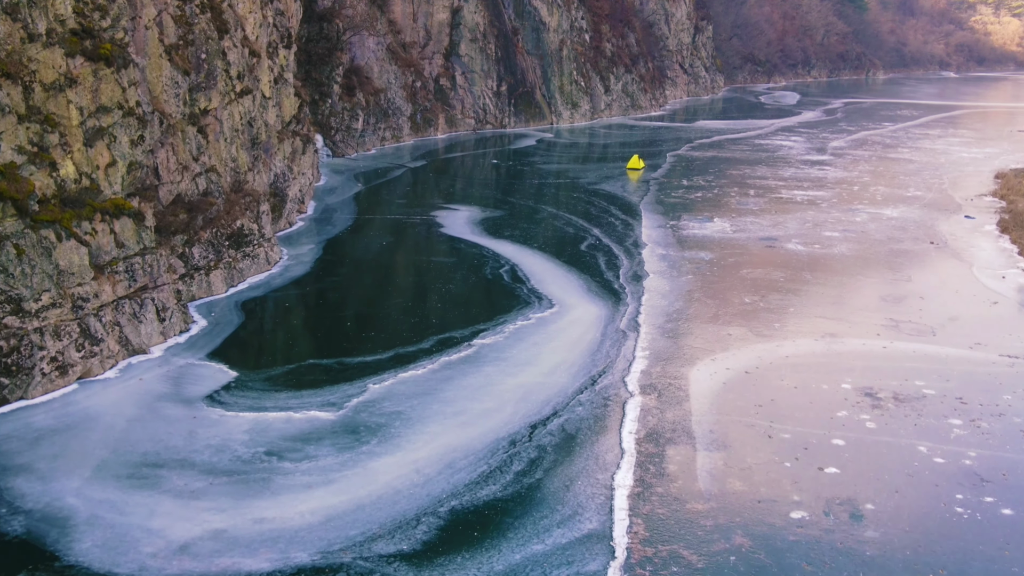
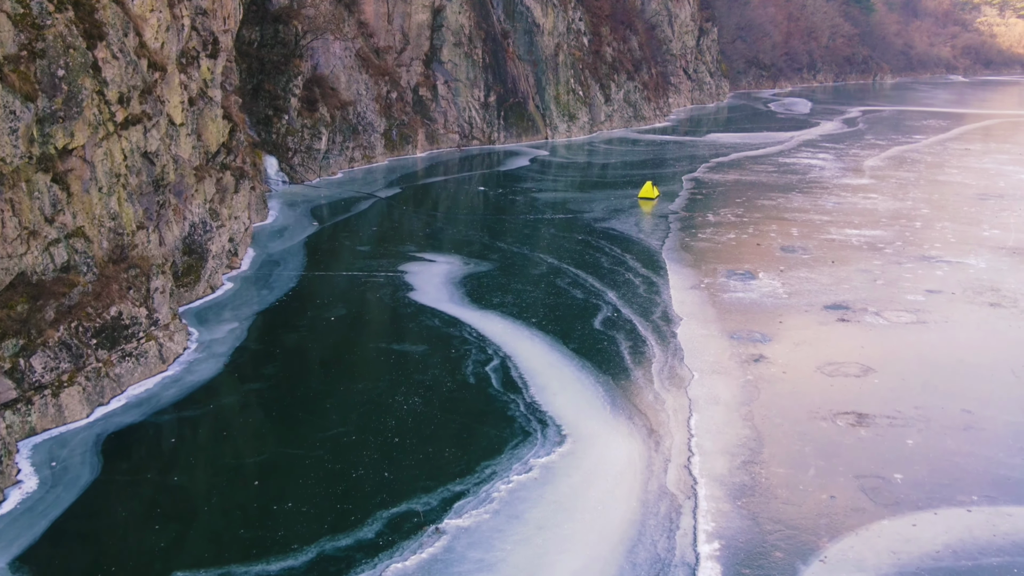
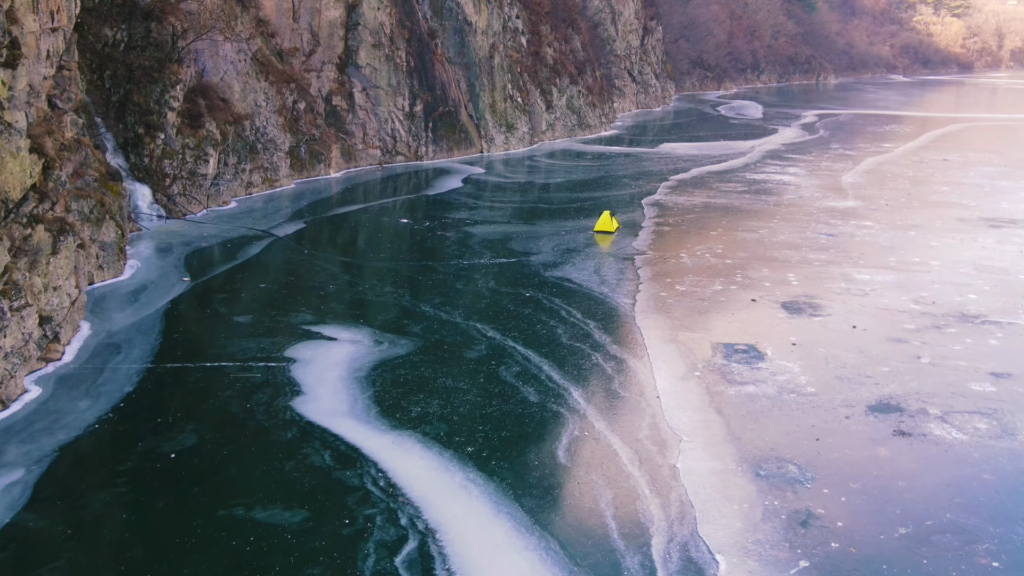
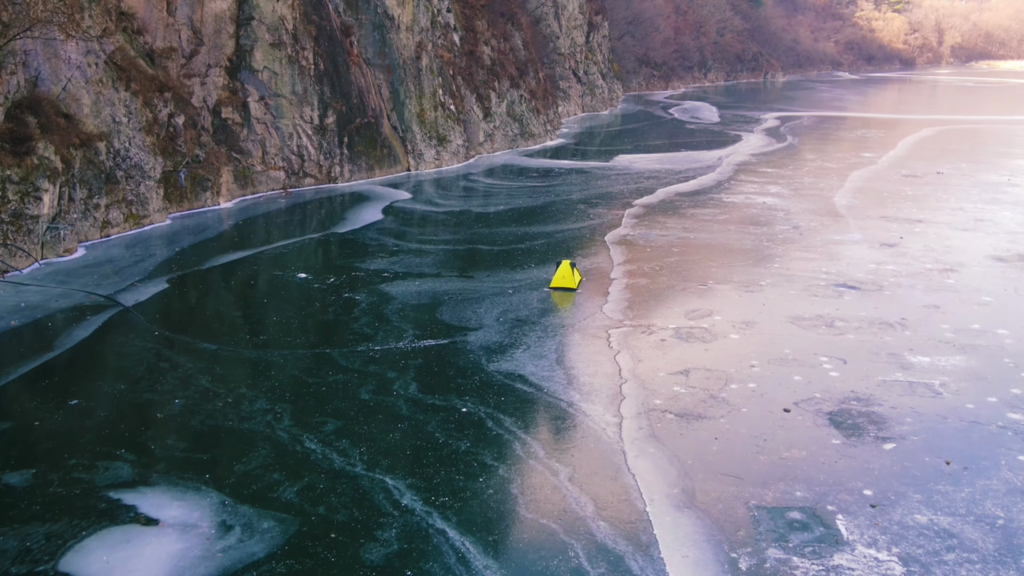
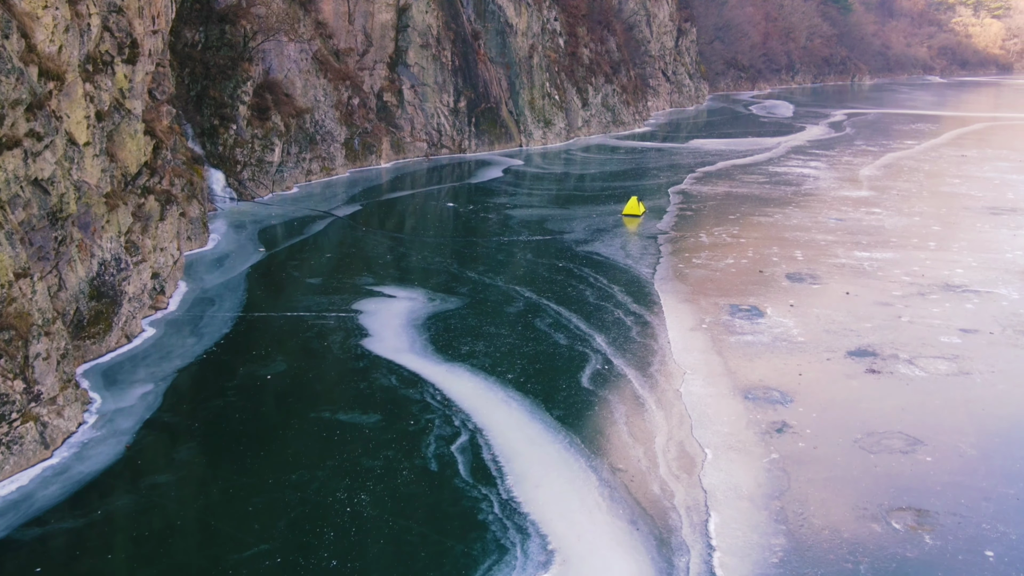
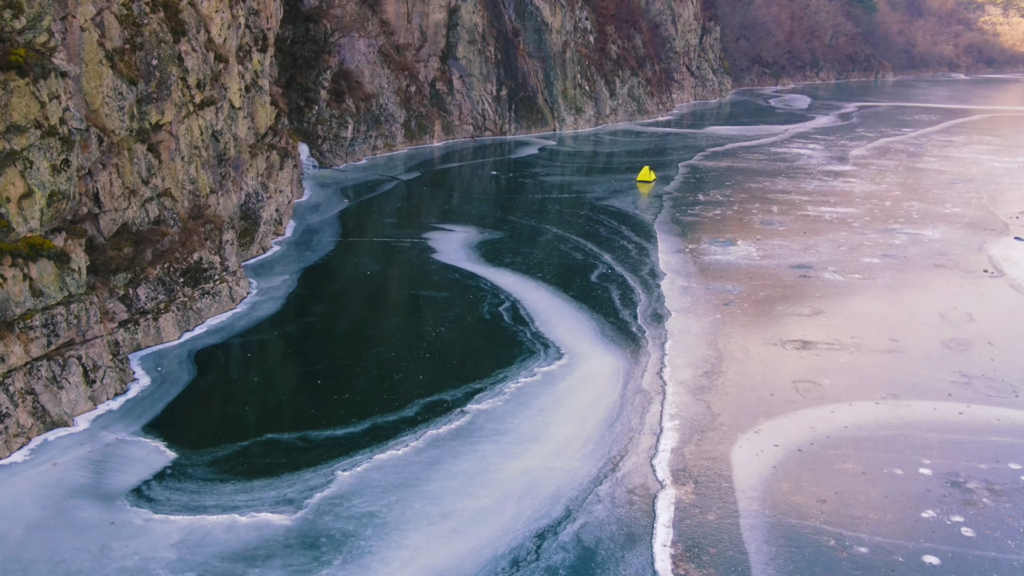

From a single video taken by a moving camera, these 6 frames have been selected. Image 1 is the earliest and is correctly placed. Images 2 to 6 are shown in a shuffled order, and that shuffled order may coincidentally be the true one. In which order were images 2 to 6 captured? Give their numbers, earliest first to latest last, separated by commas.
6, 2, 5, 3, 4
